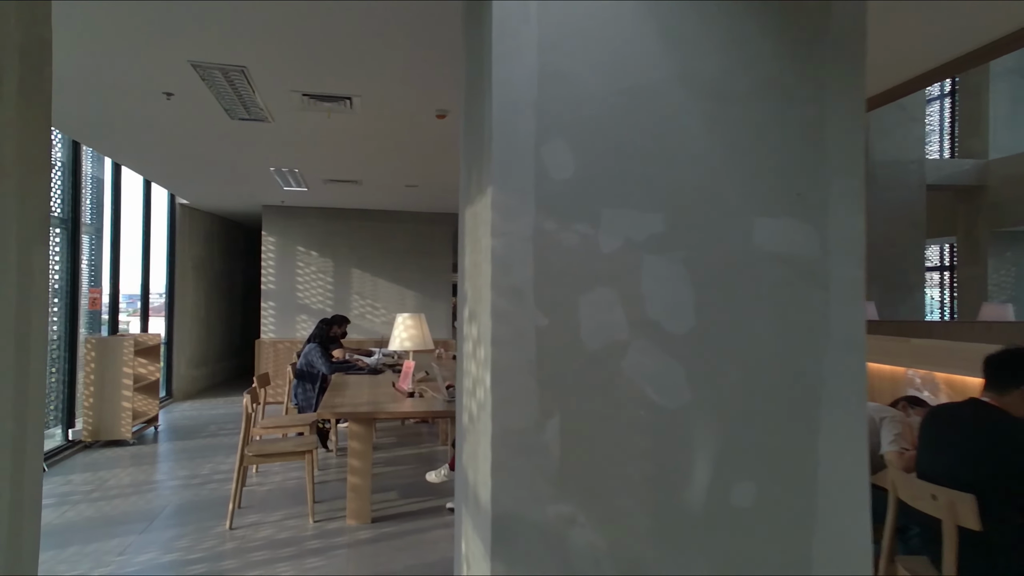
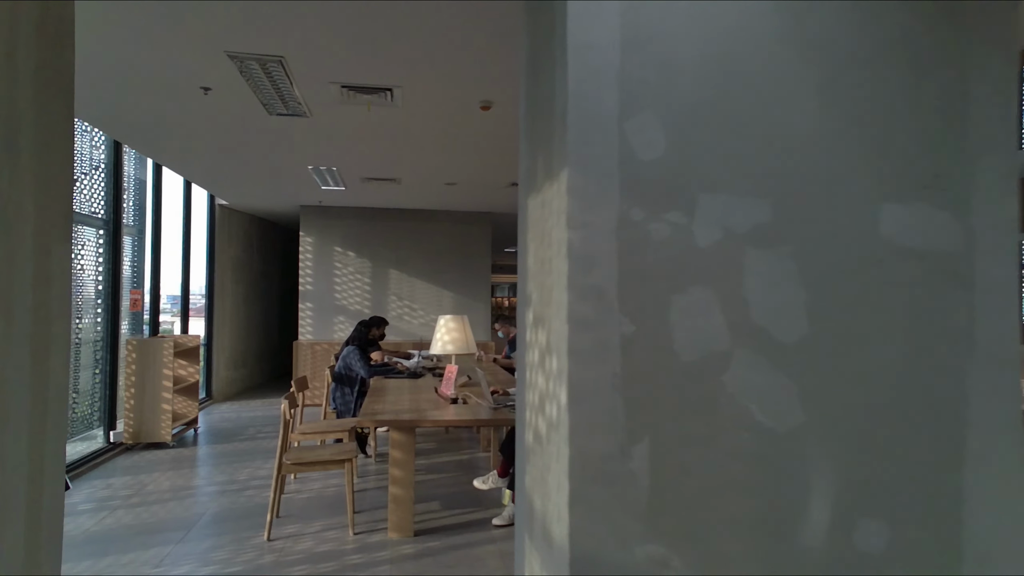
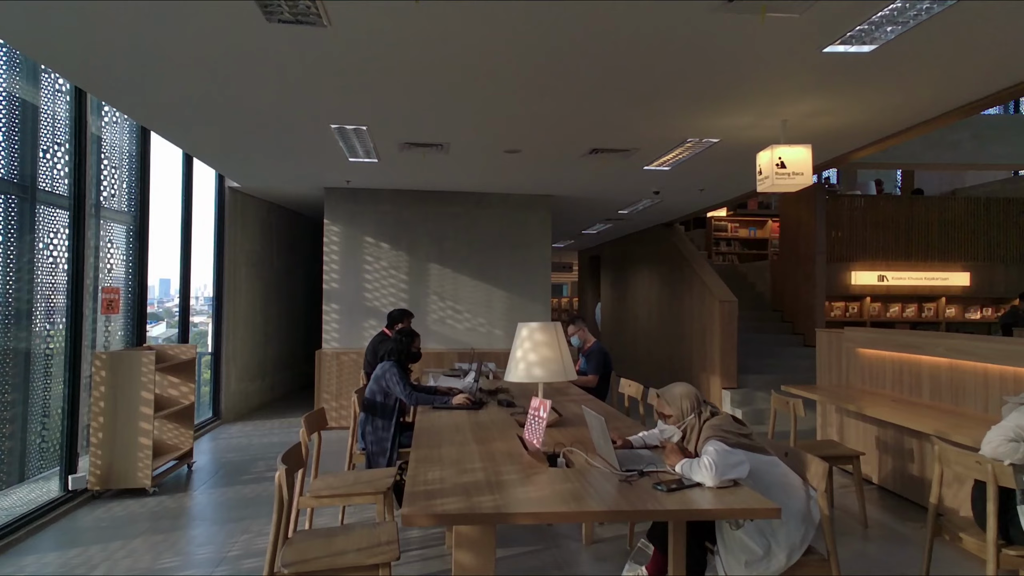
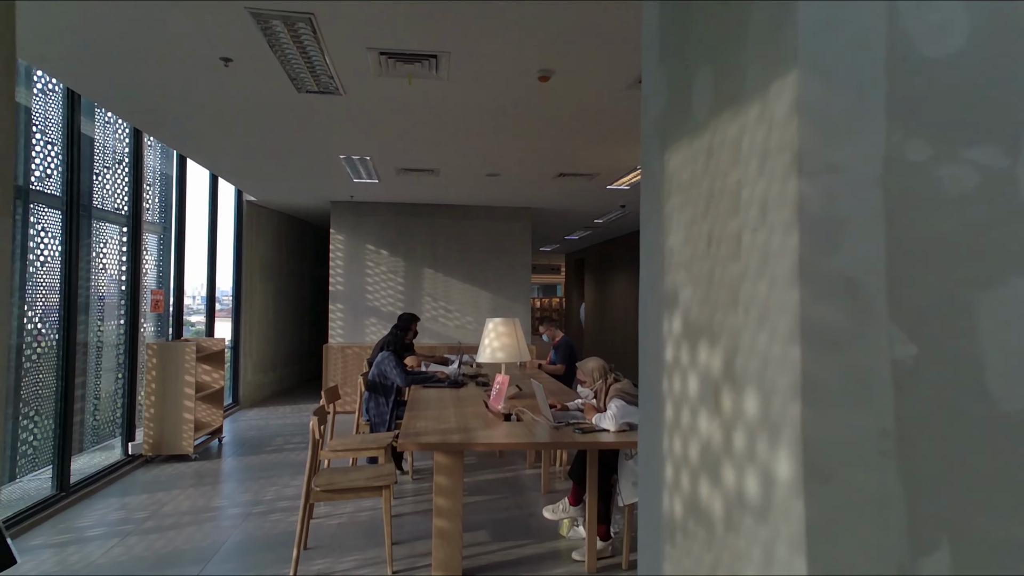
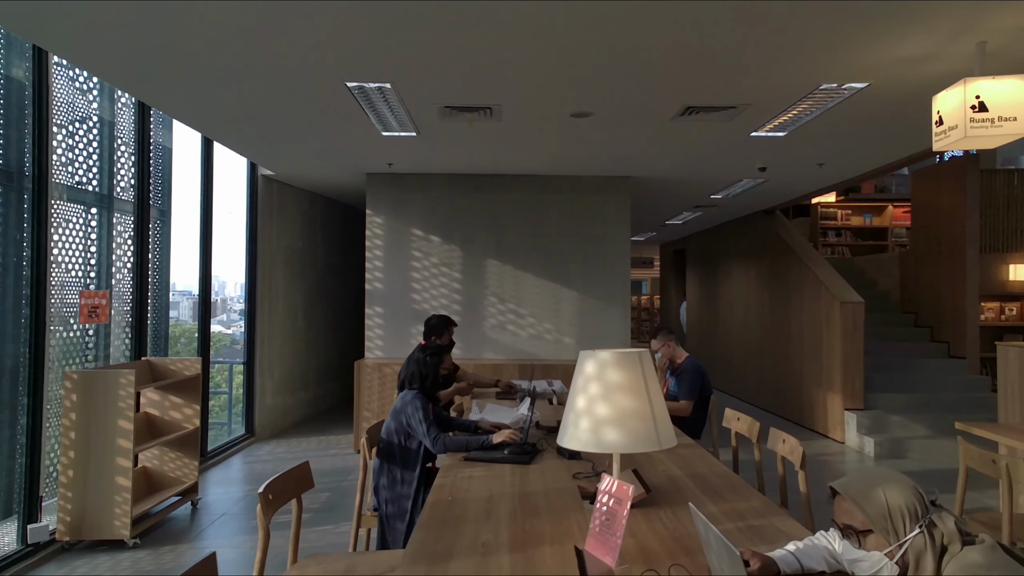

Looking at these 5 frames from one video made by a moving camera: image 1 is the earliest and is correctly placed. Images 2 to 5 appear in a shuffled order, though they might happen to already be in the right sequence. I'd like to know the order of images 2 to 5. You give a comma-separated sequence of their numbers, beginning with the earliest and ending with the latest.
2, 4, 3, 5
